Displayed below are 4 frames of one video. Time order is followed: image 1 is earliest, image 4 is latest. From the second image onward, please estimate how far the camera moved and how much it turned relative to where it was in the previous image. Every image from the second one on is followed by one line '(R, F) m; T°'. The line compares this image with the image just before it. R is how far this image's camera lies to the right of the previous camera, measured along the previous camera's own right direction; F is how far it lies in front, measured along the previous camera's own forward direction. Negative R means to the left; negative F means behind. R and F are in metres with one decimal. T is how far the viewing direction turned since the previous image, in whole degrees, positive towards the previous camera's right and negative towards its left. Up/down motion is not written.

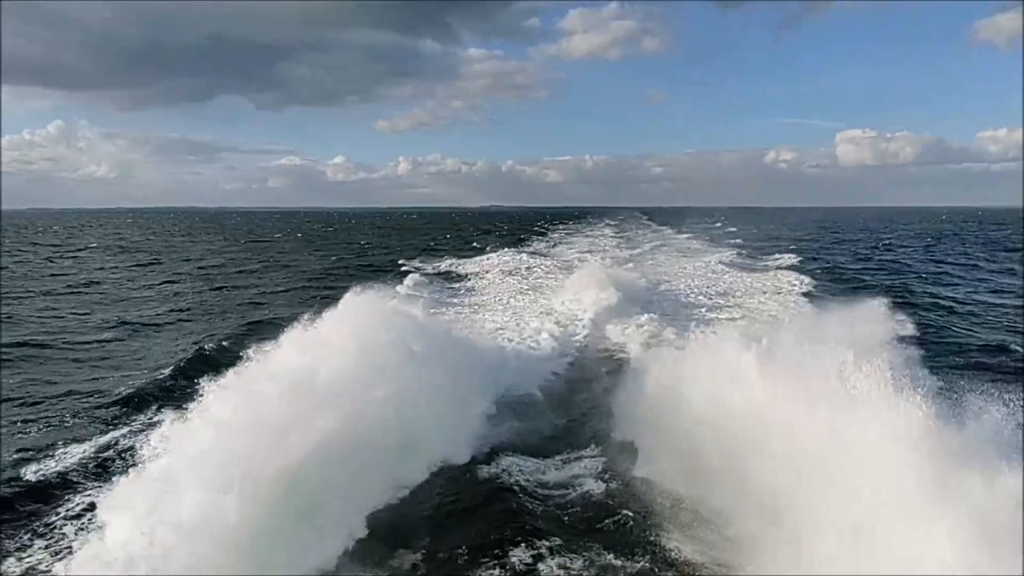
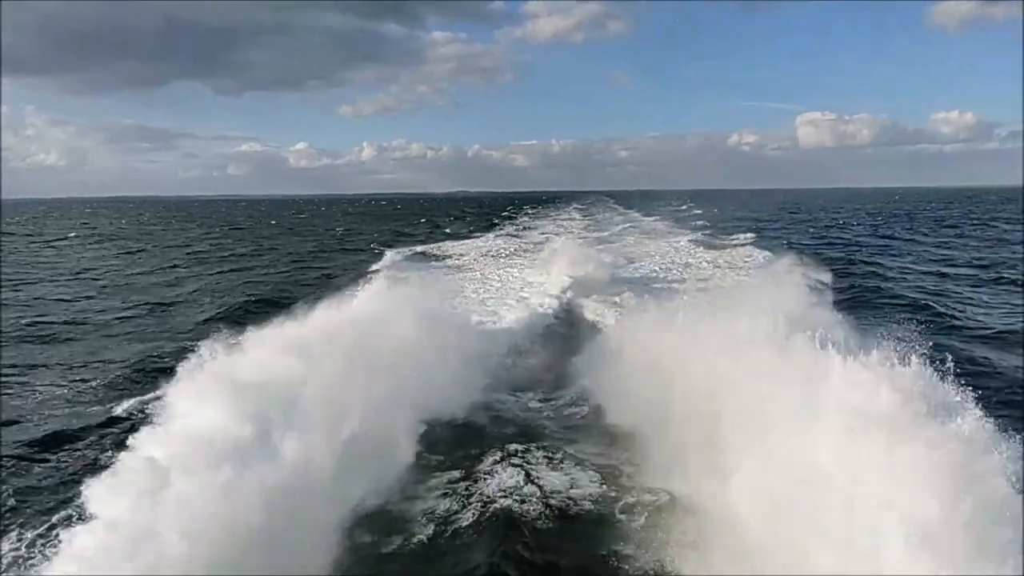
(-0.9, +1.3) m; -2°
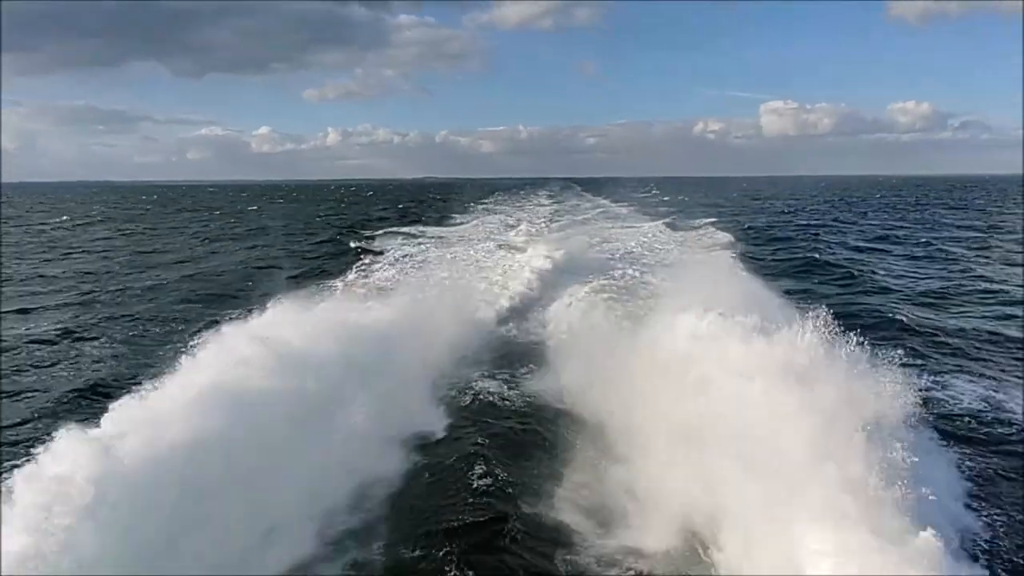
(-0.3, -1.5) m; +3°
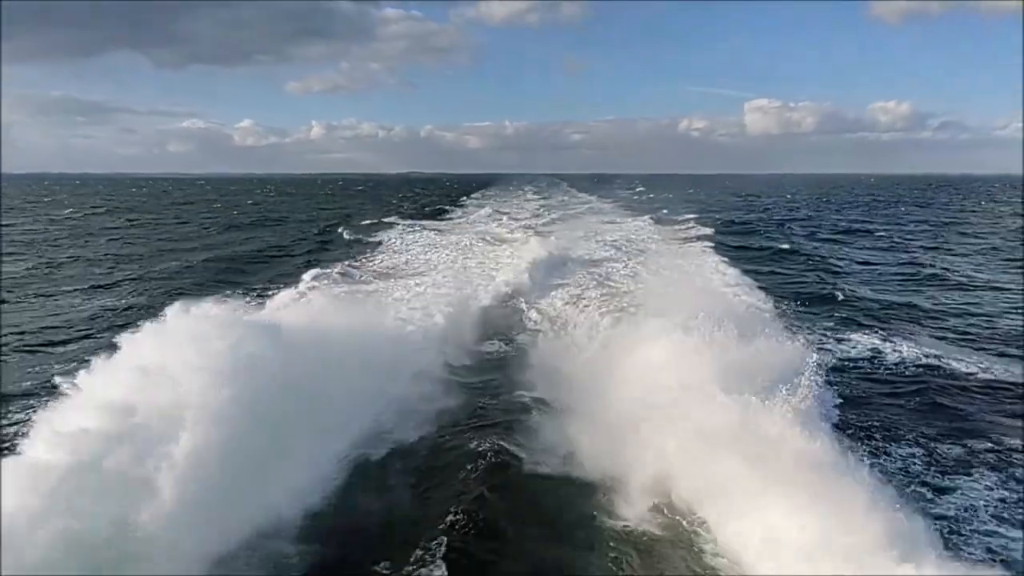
(-0.2, -1.3) m; +1°
